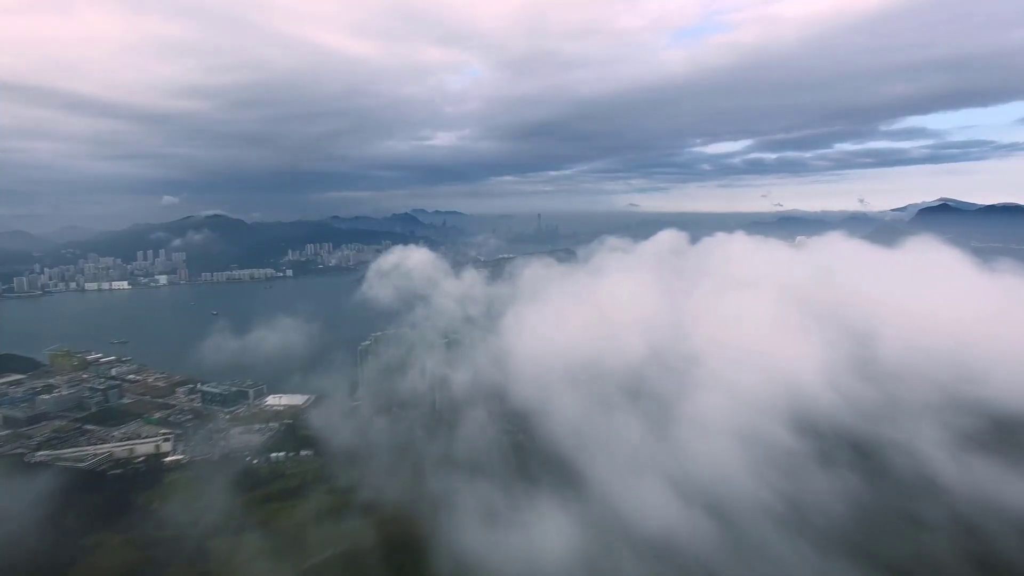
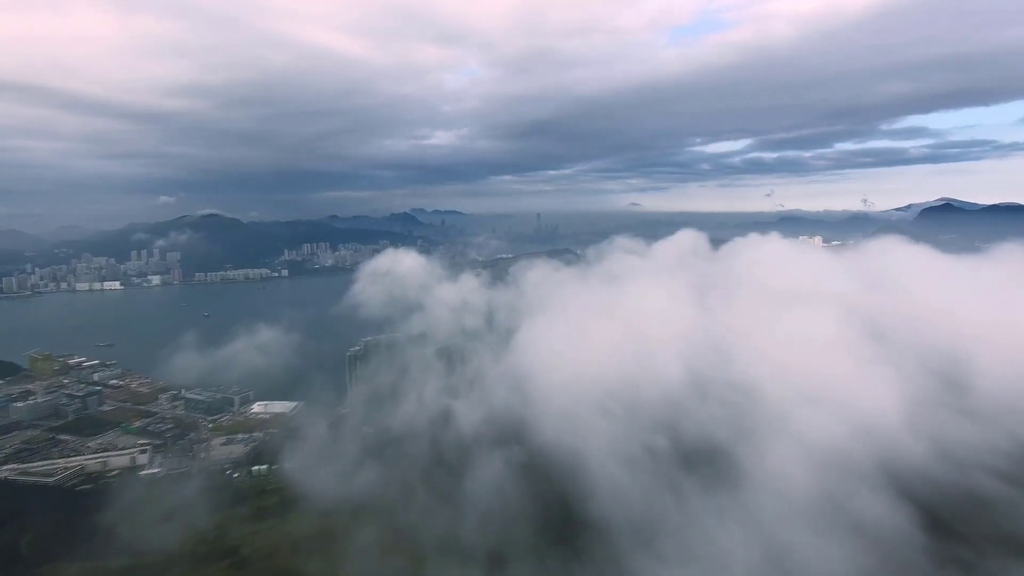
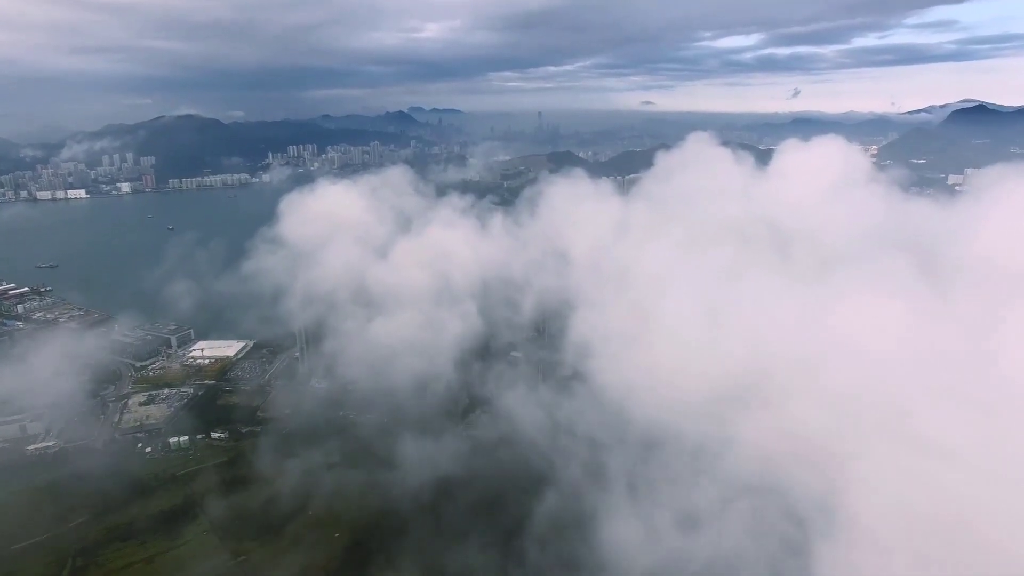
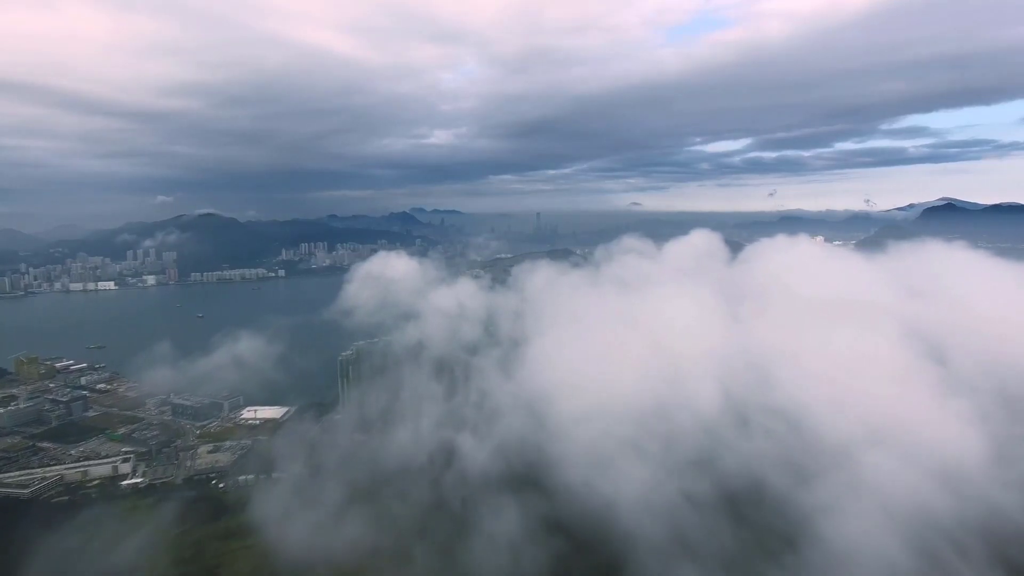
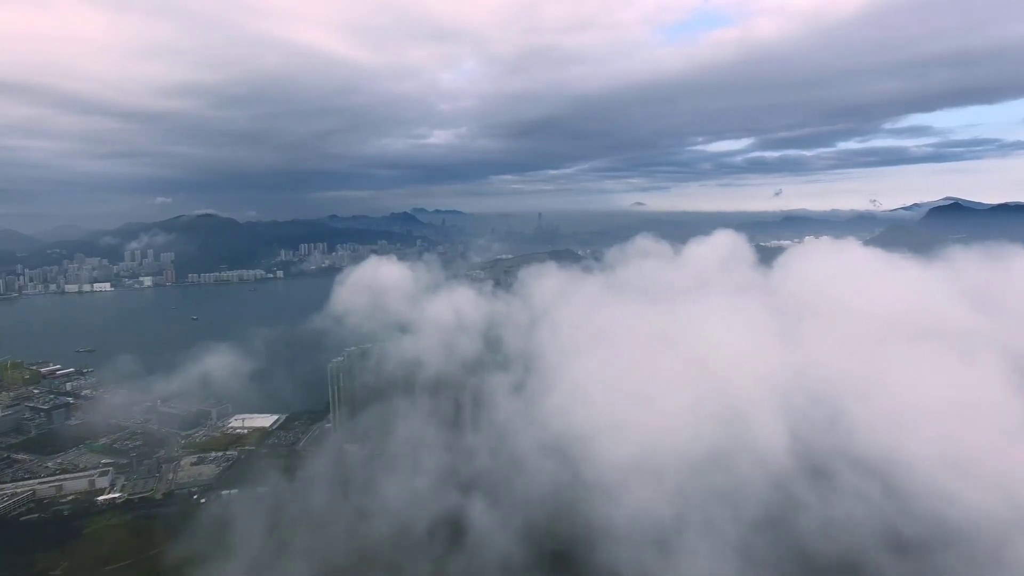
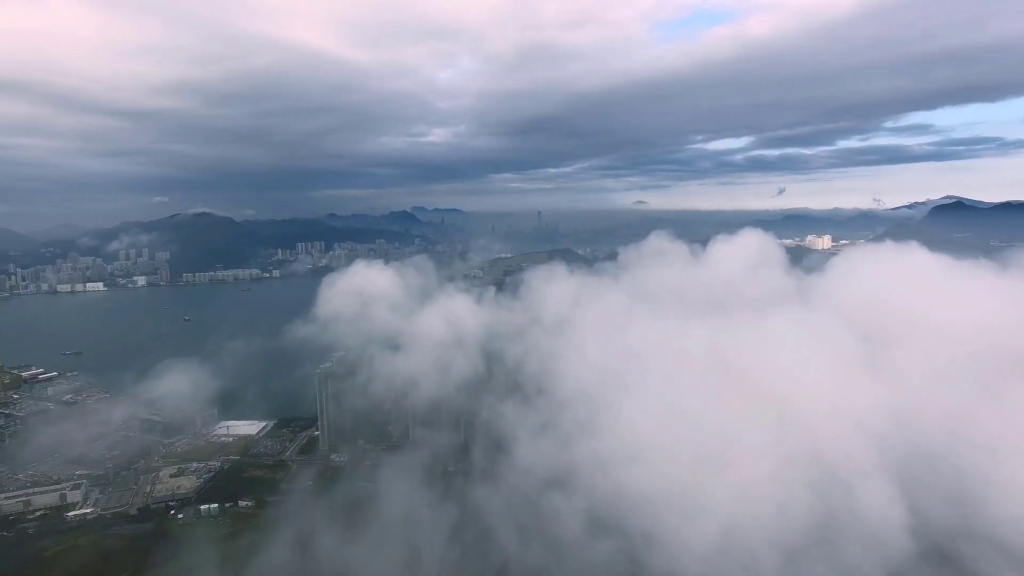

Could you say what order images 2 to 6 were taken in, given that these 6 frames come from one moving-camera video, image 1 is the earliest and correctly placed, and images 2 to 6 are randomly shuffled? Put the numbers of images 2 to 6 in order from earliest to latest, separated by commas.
2, 4, 5, 6, 3
